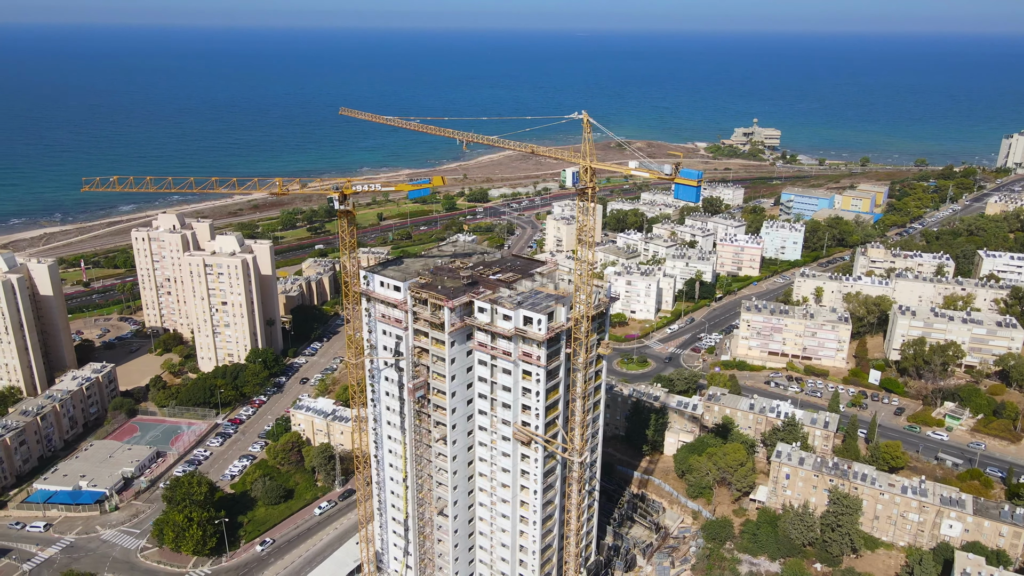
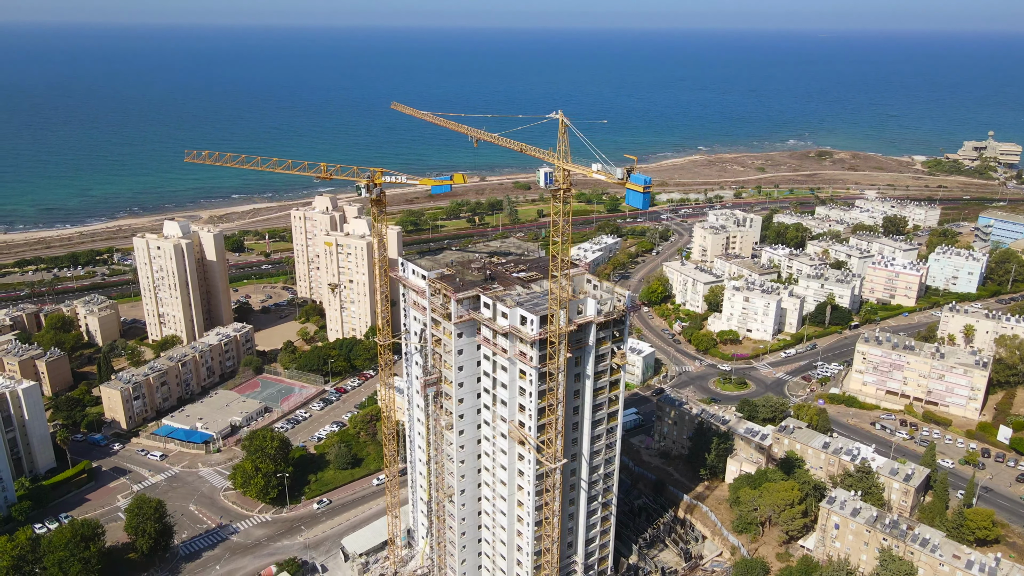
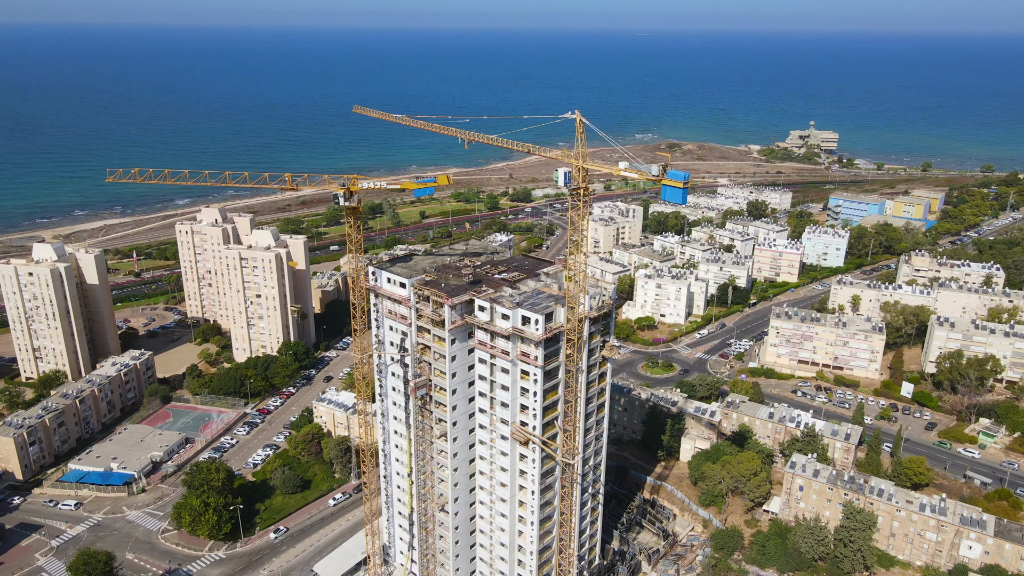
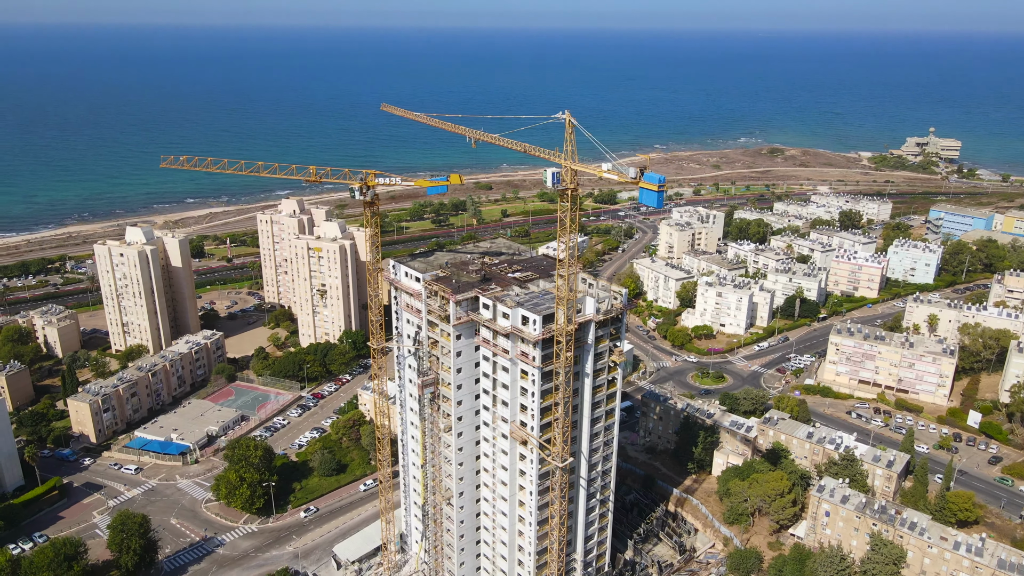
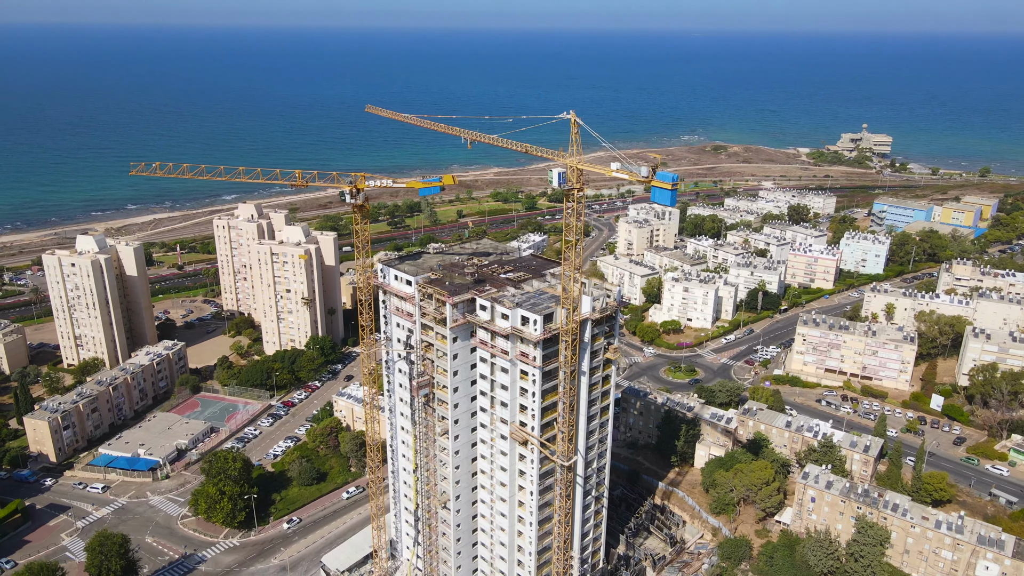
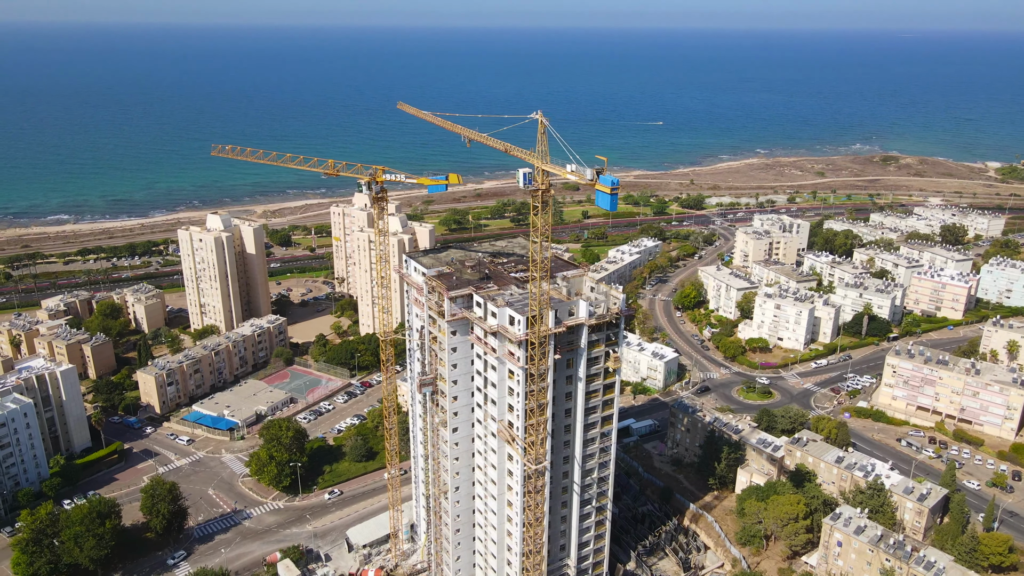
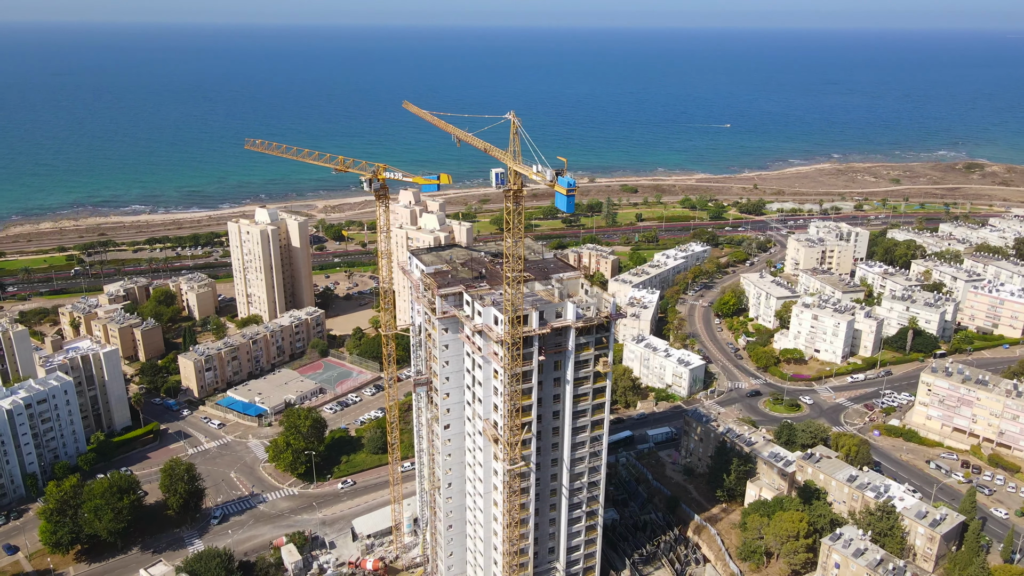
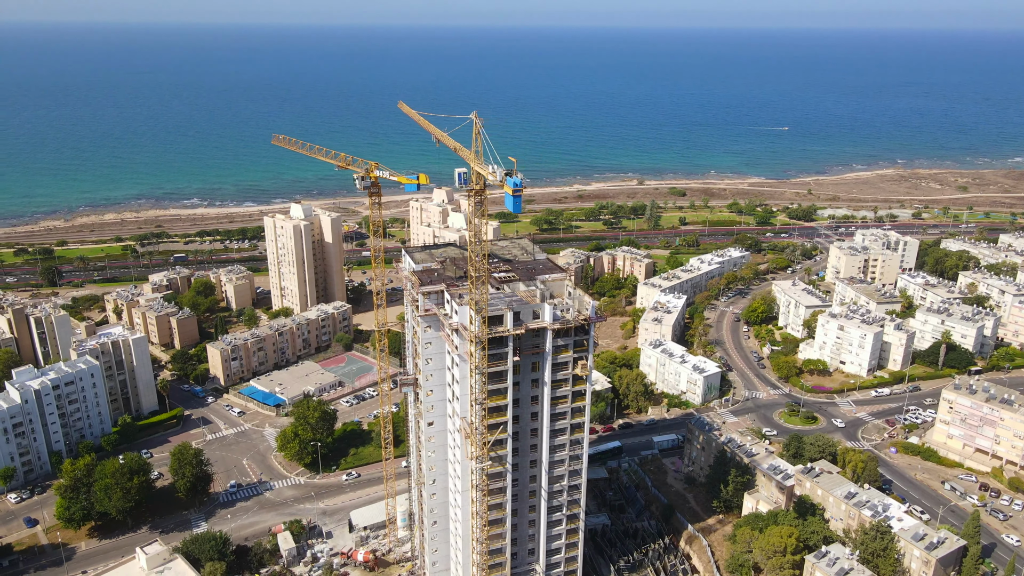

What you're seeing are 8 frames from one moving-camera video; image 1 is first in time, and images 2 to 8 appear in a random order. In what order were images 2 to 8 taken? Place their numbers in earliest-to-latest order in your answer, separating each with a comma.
3, 5, 4, 2, 6, 7, 8
